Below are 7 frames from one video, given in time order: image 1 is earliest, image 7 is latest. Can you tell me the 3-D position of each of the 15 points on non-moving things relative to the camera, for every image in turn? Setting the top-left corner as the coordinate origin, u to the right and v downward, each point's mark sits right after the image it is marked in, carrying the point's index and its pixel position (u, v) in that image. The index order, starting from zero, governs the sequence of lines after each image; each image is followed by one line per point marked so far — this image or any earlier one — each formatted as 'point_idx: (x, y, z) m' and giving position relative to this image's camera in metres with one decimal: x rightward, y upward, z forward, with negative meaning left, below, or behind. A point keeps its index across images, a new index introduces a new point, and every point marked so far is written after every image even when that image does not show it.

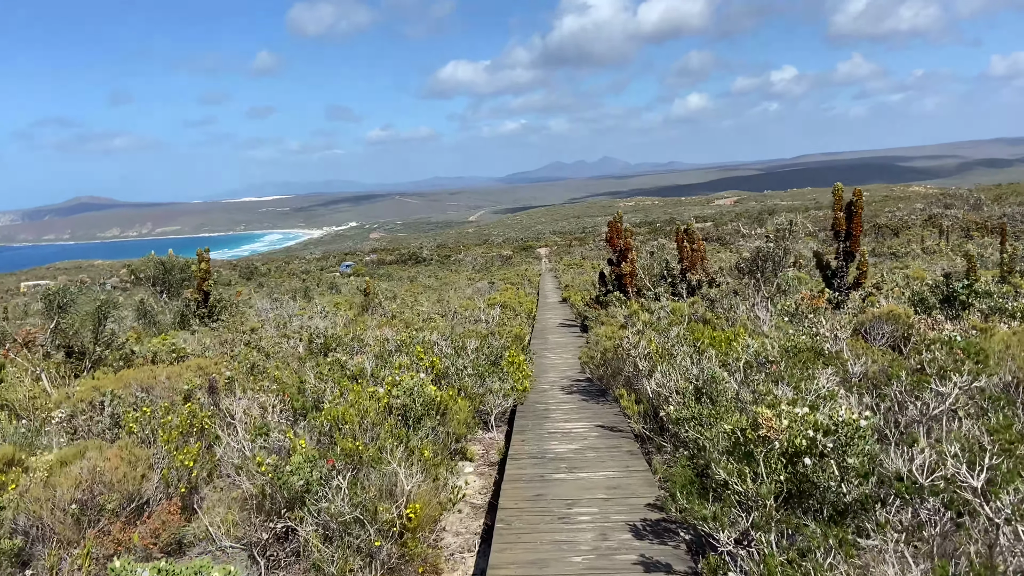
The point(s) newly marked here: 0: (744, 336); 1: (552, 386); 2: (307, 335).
0: (+1.8, -0.4, +6.0) m
1: (+0.4, -0.9, +7.2) m
2: (-2.2, -0.5, +8.3) m
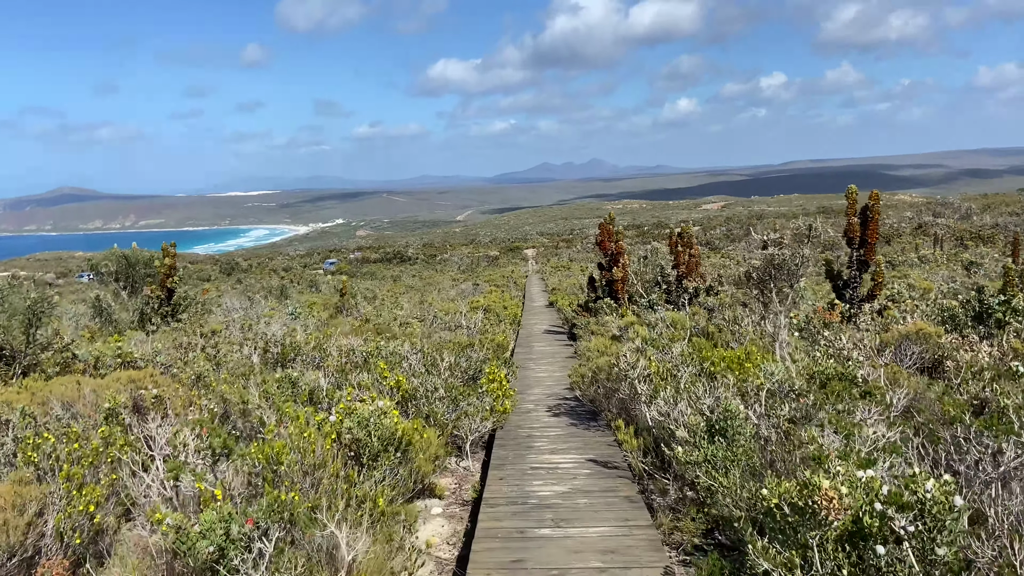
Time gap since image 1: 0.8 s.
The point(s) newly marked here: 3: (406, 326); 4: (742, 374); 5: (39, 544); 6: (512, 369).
0: (+1.6, -0.5, +5.2) m
1: (+0.2, -0.9, +6.5) m
2: (-2.3, -0.5, +7.5) m
3: (-1.4, -0.5, +10.3) m
4: (+1.4, -0.5, +4.9) m
5: (-2.0, -1.1, +3.4) m
6: (0.0, -0.8, +7.5) m
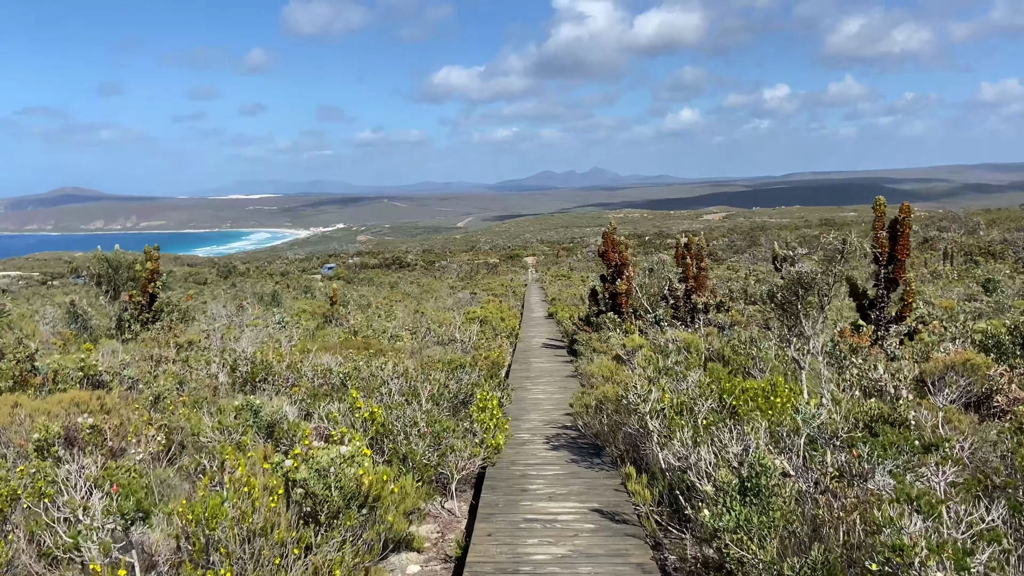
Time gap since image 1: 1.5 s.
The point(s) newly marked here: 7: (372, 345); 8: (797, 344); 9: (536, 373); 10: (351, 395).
0: (+1.6, -0.6, +4.6) m
1: (+0.2, -1.1, +5.8) m
2: (-2.4, -0.6, +6.8) m
3: (-1.4, -0.7, +9.7) m
4: (+1.4, -0.6, +4.2) m
5: (-2.1, -1.1, +2.7) m
6: (0.0, -0.9, +6.9) m
7: (-1.5, -0.7, +8.9) m
8: (+2.2, -0.4, +6.3) m
9: (+0.3, -1.0, +9.5) m
10: (-0.9, -0.6, +4.7) m
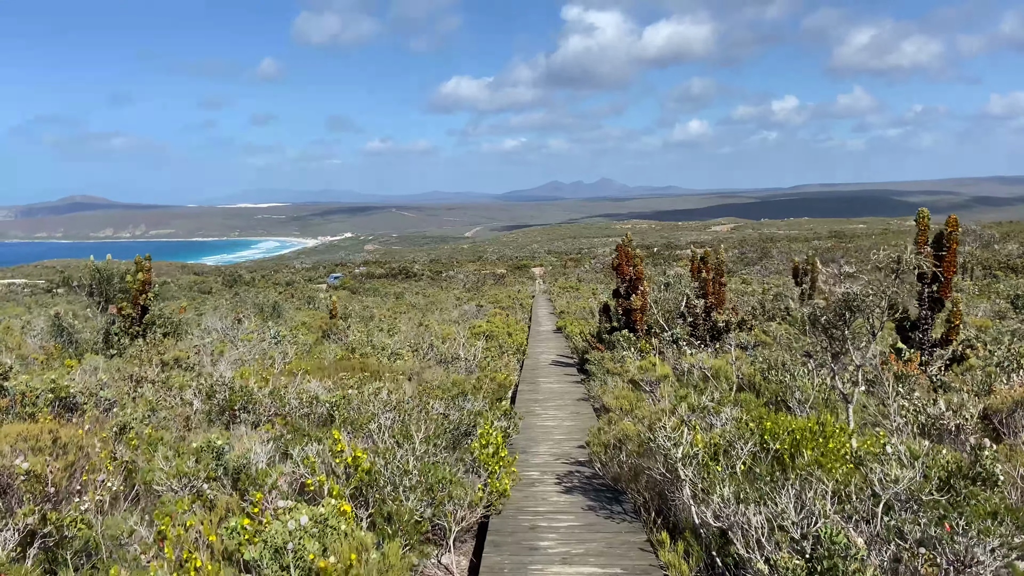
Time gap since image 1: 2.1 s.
0: (+1.6, -0.7, +4.0) m
1: (+0.2, -1.2, +5.2) m
2: (-2.3, -0.7, +6.2) m
3: (-1.3, -0.8, +9.1) m
4: (+1.4, -0.8, +3.6) m
5: (-2.0, -1.2, +2.1) m
6: (0.0, -1.0, +6.2) m
7: (-1.5, -0.8, +8.3) m
8: (+2.3, -0.6, +5.6) m
9: (+0.4, -1.2, +8.8) m
10: (-0.9, -0.7, +4.0) m
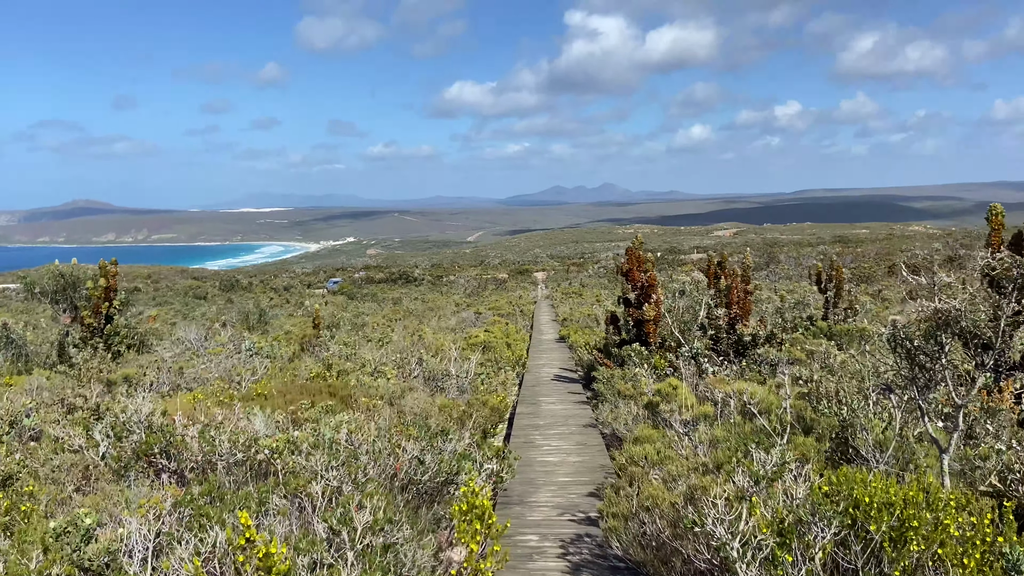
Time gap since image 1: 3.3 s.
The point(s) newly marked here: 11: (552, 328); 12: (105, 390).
0: (+1.6, -0.8, +2.8) m
1: (+0.2, -1.3, +4.0) m
2: (-2.3, -0.8, +5.1) m
3: (-1.4, -0.9, +8.0) m
4: (+1.4, -0.8, +2.5) m
5: (-2.1, -1.3, +1.0) m
6: (0.0, -1.1, +5.1) m
7: (-1.5, -0.9, +7.2) m
8: (+2.3, -0.7, +4.5) m
9: (+0.3, -1.3, +7.7) m
10: (-0.9, -0.8, +2.9) m
11: (+0.9, -0.9, +18.4) m
12: (-3.9, -0.9, +7.6) m
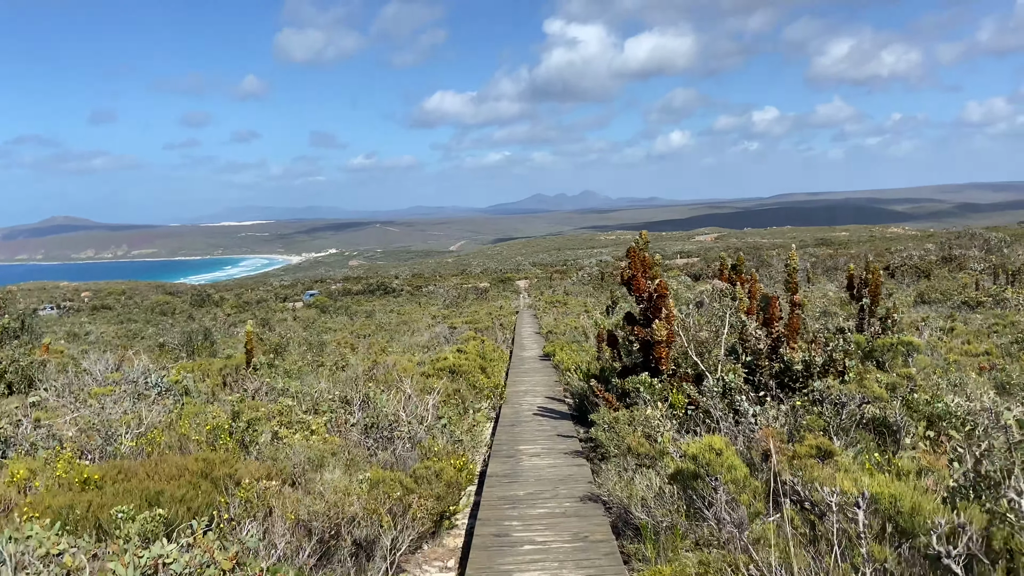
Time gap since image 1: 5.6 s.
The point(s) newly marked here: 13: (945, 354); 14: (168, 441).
0: (+1.5, -0.8, +0.7) m
1: (0.0, -1.3, +1.9) m
2: (-2.5, -0.9, +2.9) m
3: (-1.6, -1.1, +5.8) m
4: (+1.2, -0.9, +0.3) m
5: (-2.2, -1.4, -1.2) m
6: (-0.2, -1.2, +3.0) m
7: (-1.7, -1.0, +5.0) m
8: (+2.1, -0.7, +2.4) m
9: (+0.1, -1.4, +5.5) m
10: (-1.1, -0.9, +0.7) m
11: (+0.5, -1.1, +16.3) m
12: (-4.1, -1.1, +5.4) m
13: (+5.7, -0.9, +10.5) m
14: (-2.6, -1.1, +6.2) m
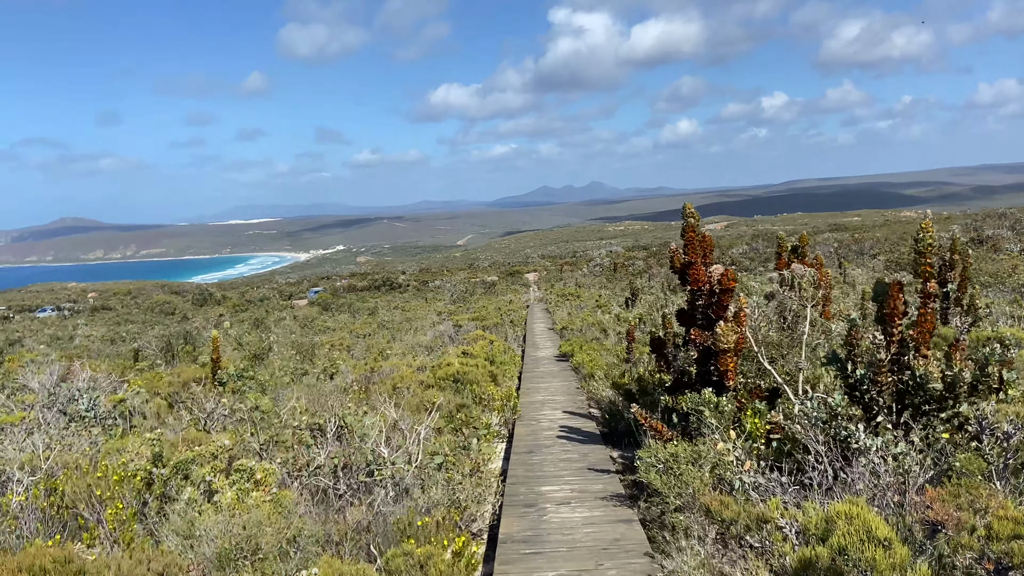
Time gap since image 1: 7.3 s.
0: (+1.5, -0.8, -1.0) m
1: (+0.1, -1.3, +0.2) m
2: (-2.4, -0.9, +1.2) m
3: (-1.5, -1.1, +4.1) m
4: (+1.3, -0.8, -1.4) m
5: (-2.1, -1.4, -2.9) m
6: (-0.1, -1.2, +1.3) m
7: (-1.6, -1.0, +3.3) m
8: (+2.2, -0.7, +0.7) m
9: (+0.2, -1.4, +3.8) m
10: (-1.0, -0.9, -0.9) m
11: (+0.7, -1.0, +14.5) m
12: (-4.0, -1.2, +3.7) m
13: (+5.8, -0.7, +8.7) m
14: (-2.5, -1.1, +4.5) m
